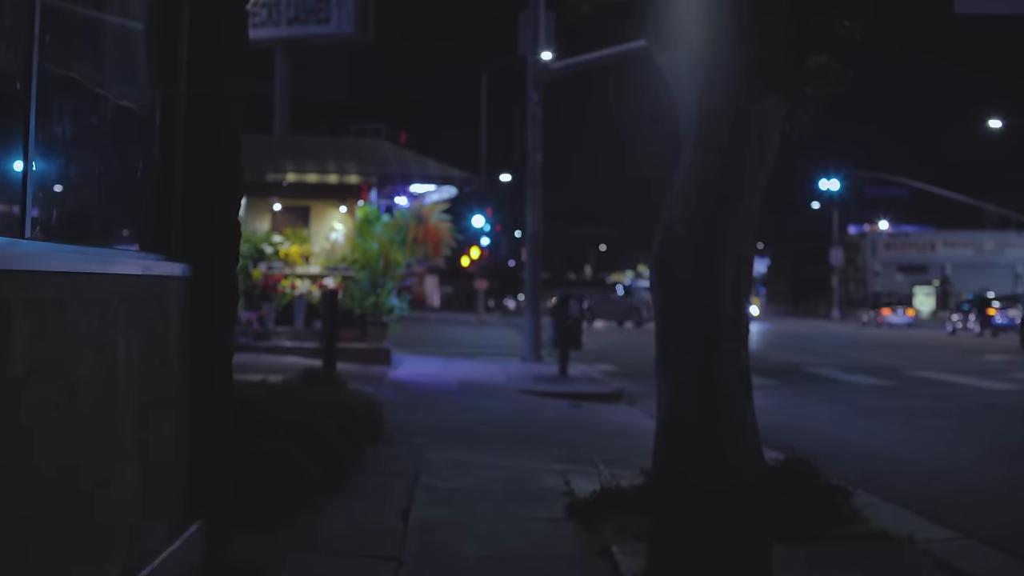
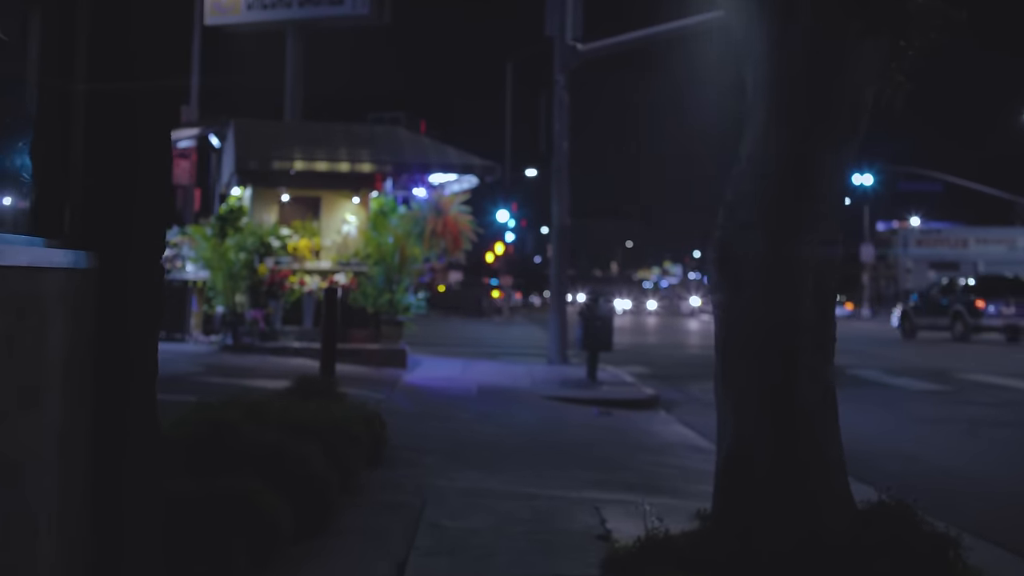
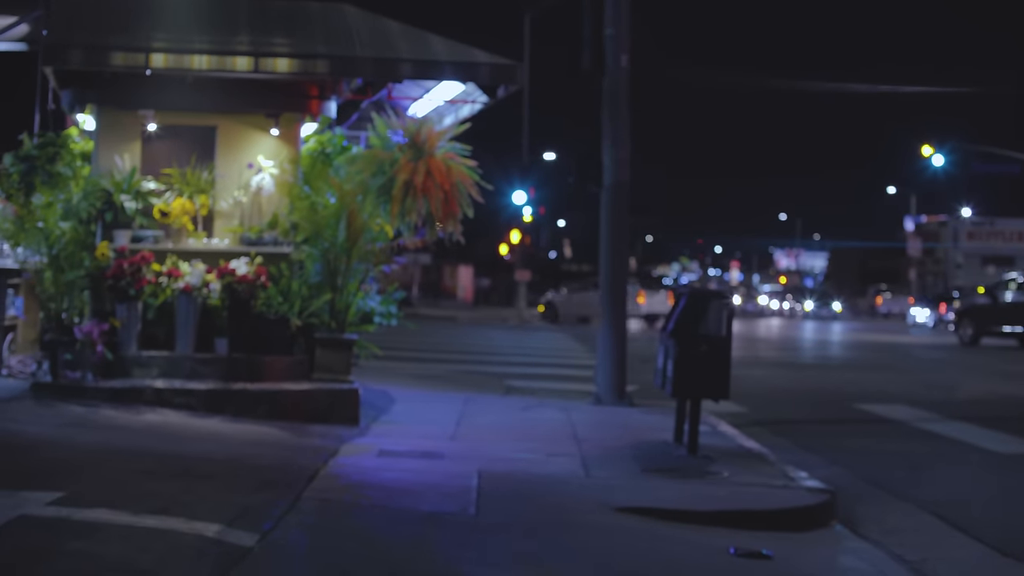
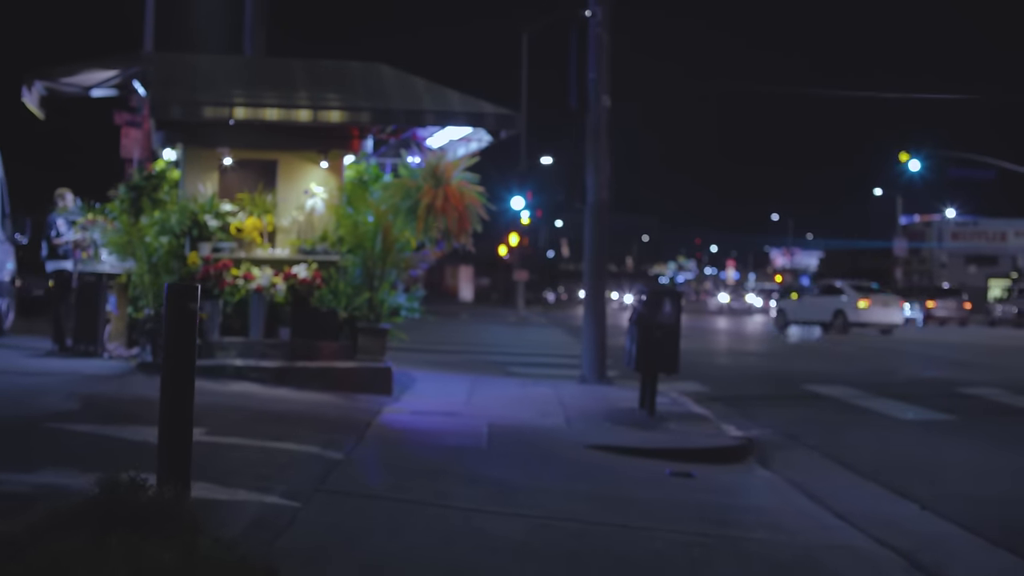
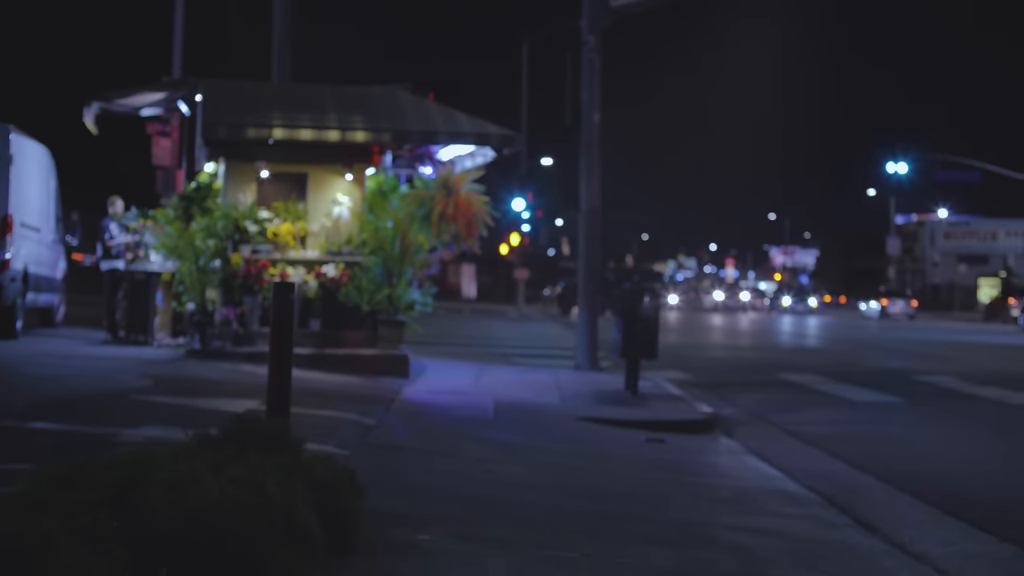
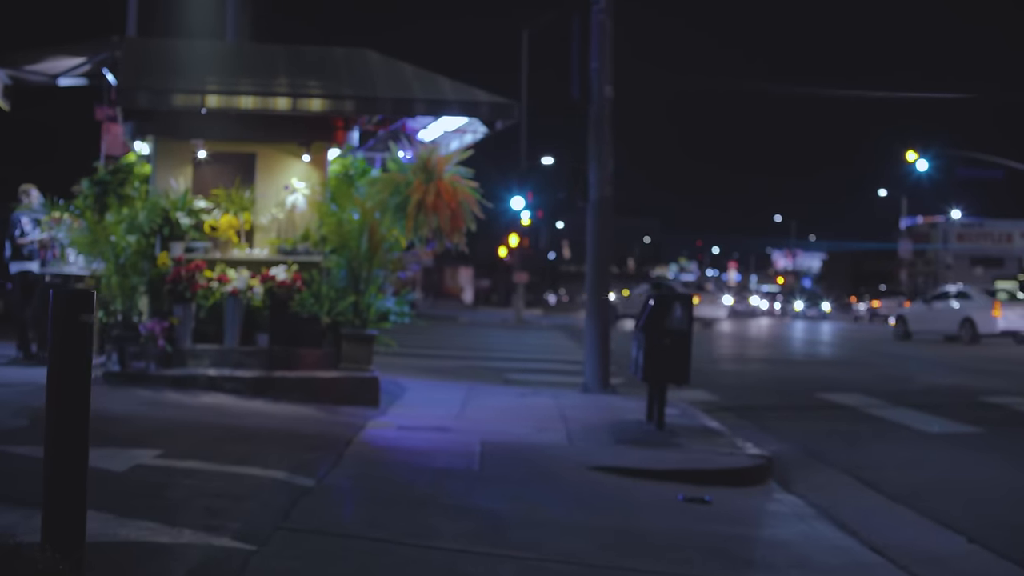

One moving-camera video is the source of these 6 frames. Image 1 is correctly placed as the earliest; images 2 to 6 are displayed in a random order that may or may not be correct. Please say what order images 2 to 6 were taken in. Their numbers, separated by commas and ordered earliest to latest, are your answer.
2, 5, 4, 6, 3
